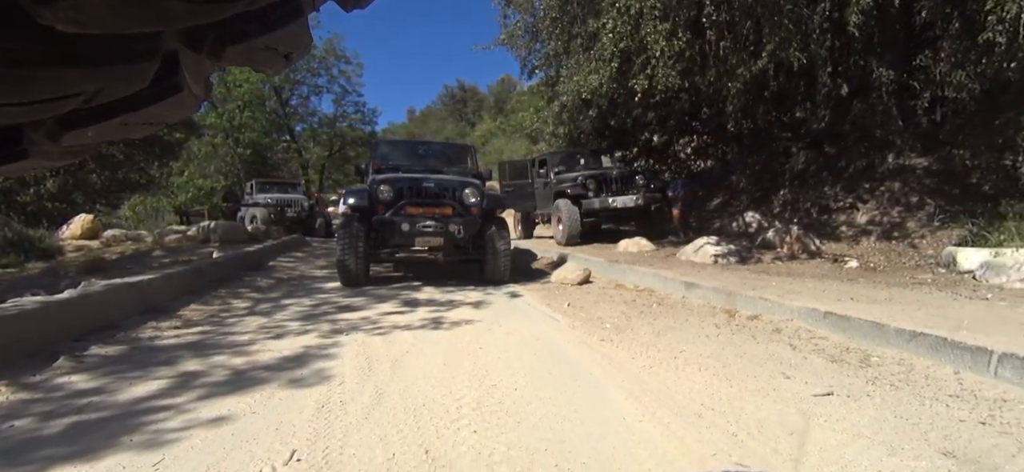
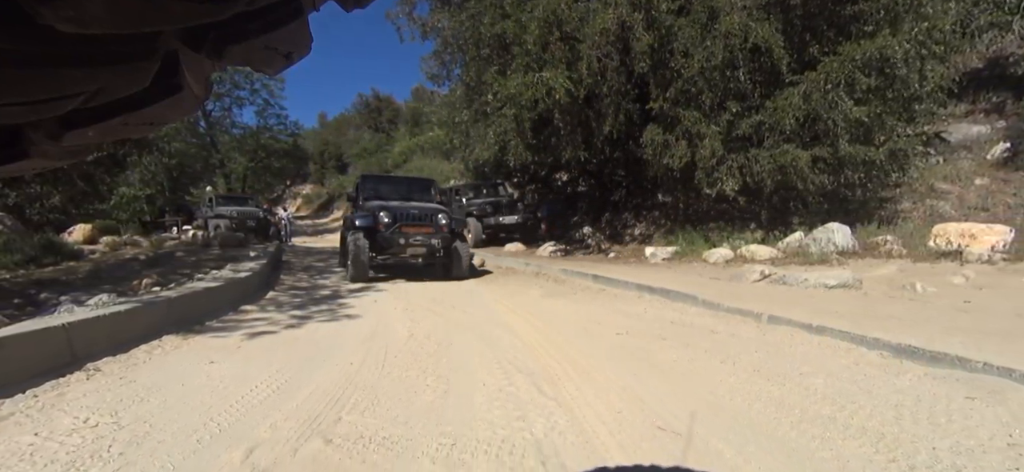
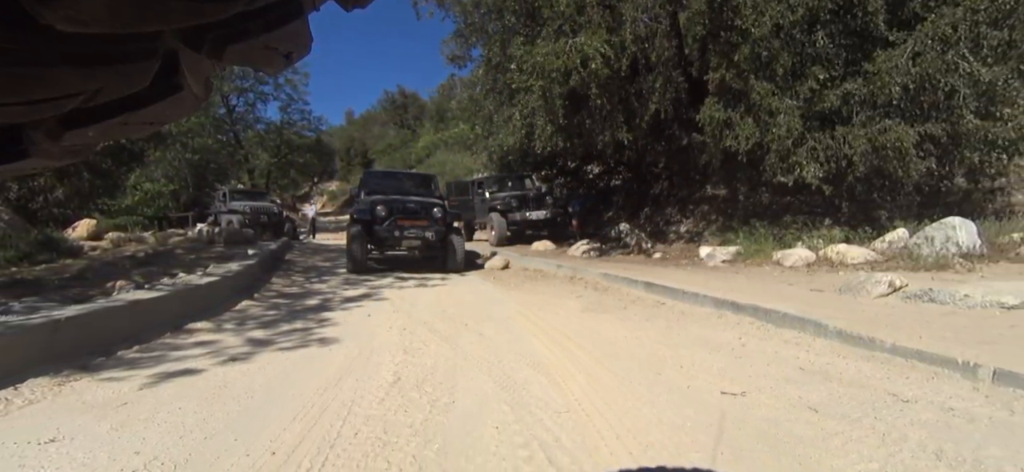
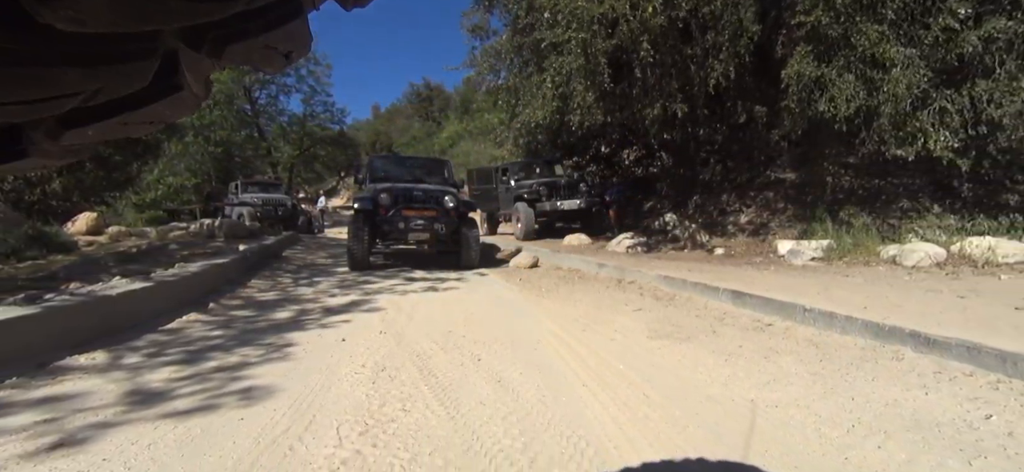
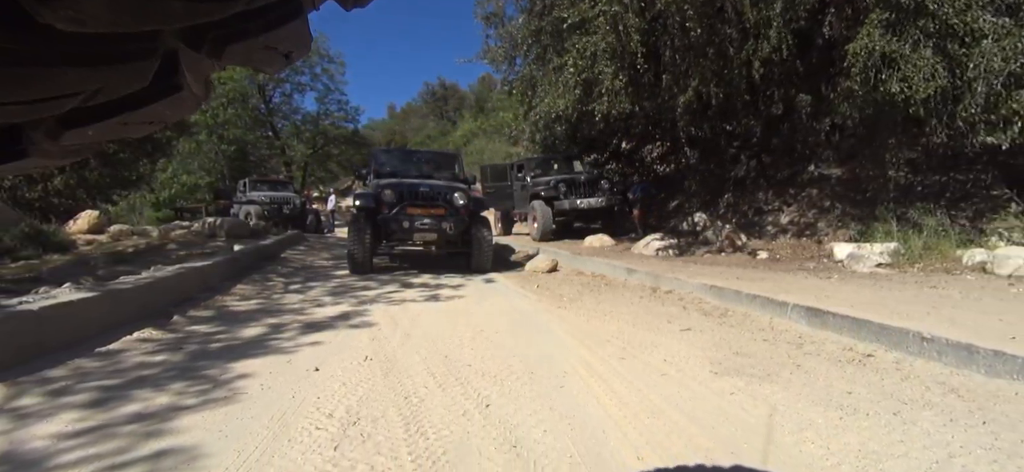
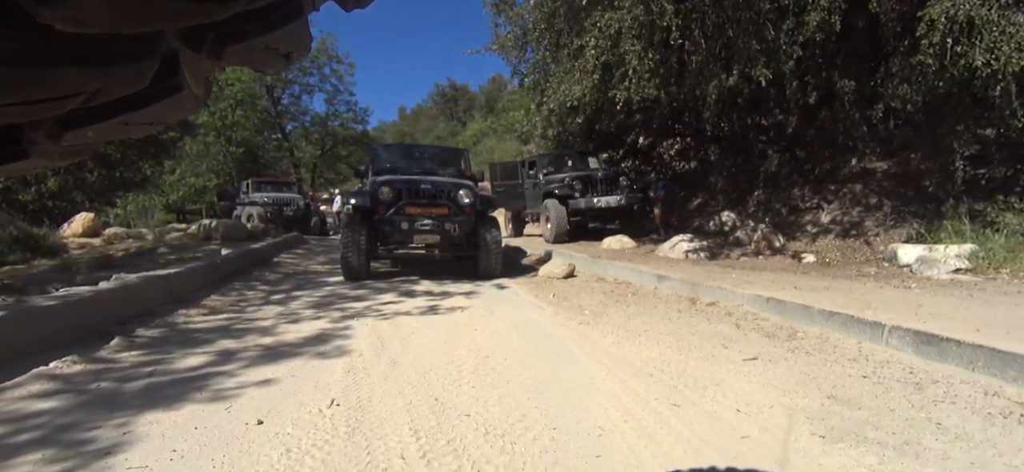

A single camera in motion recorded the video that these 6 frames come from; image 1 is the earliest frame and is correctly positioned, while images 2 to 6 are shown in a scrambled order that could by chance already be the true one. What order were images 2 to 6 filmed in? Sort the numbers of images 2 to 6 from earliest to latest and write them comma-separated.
6, 5, 4, 3, 2
